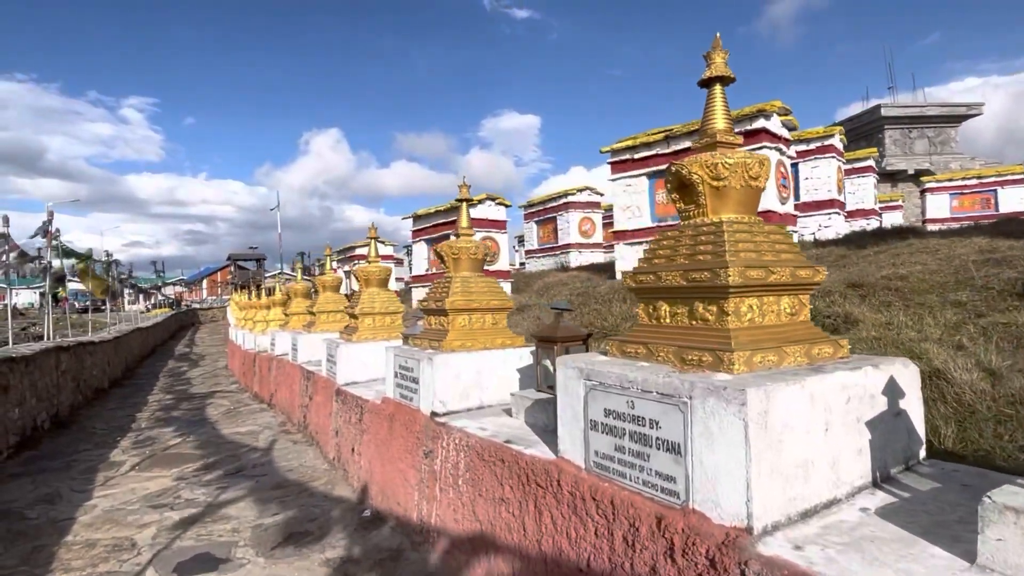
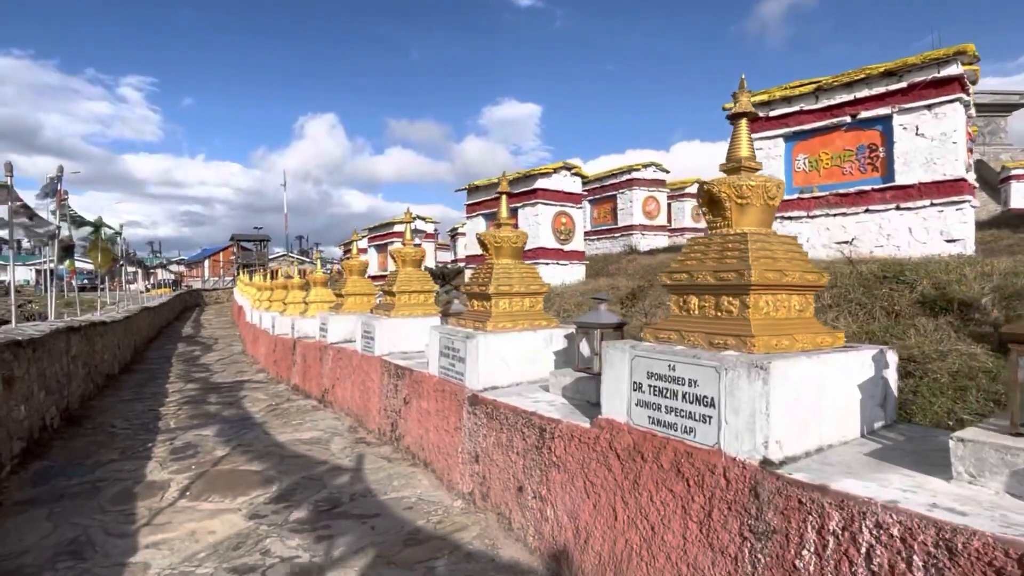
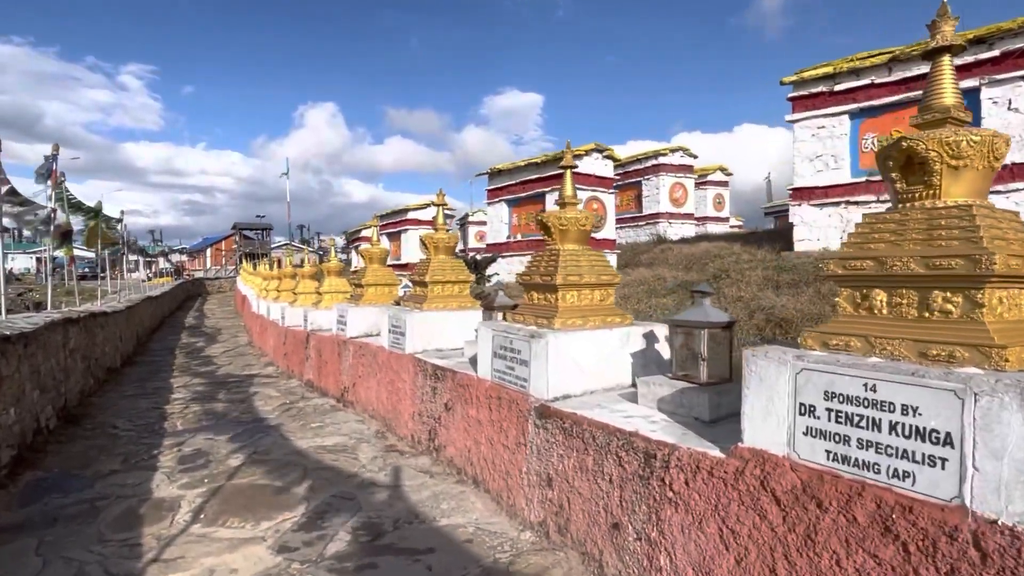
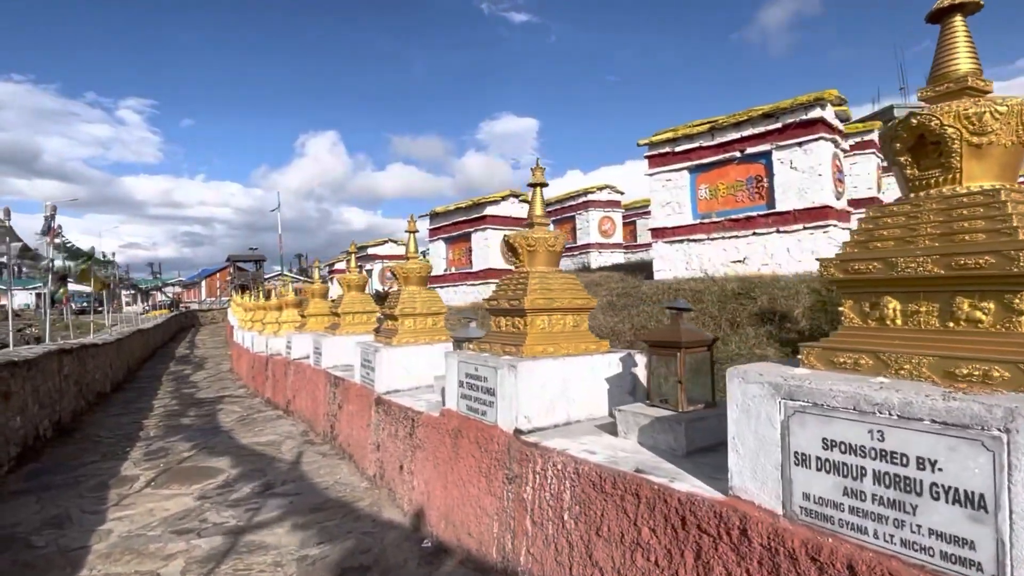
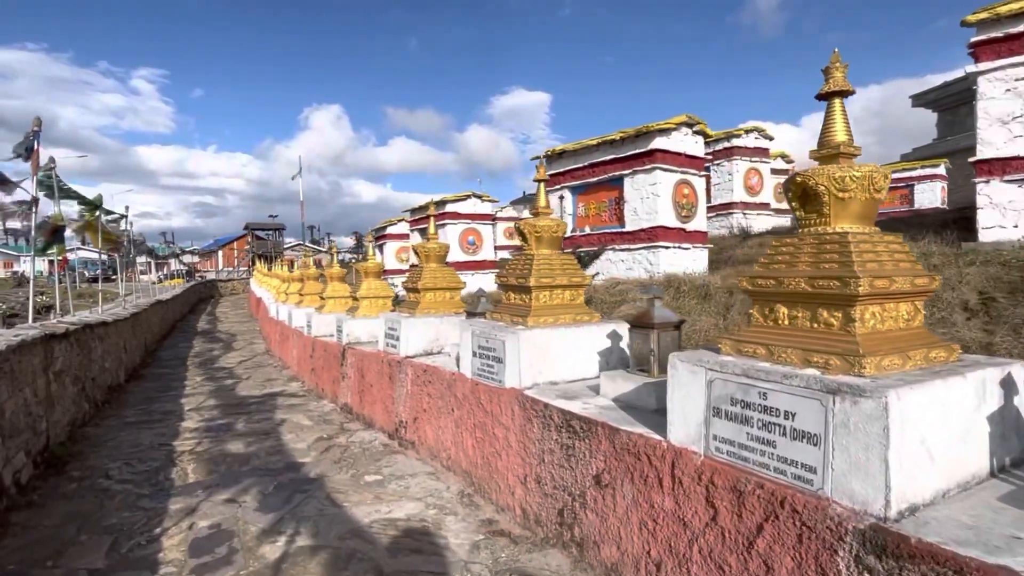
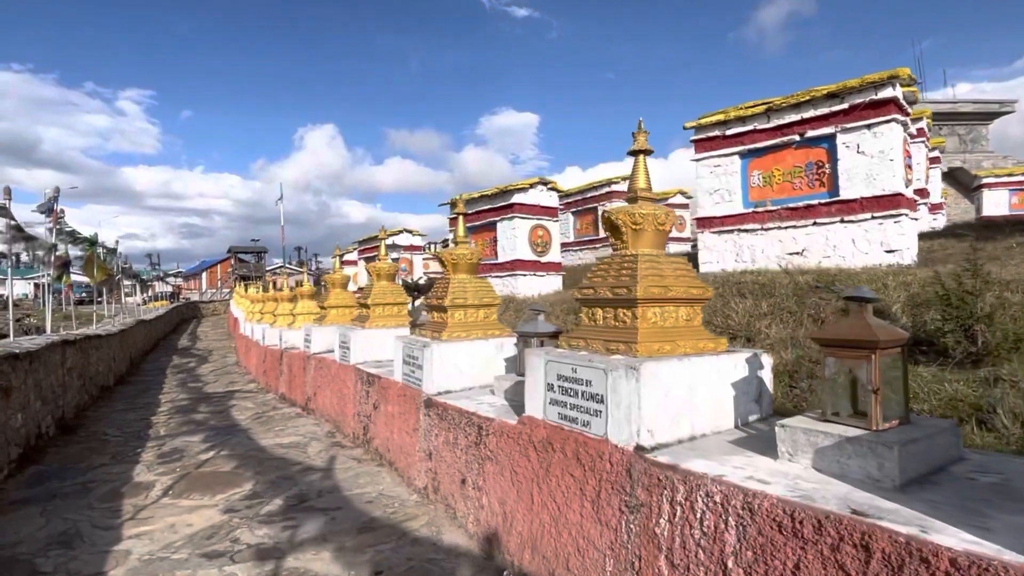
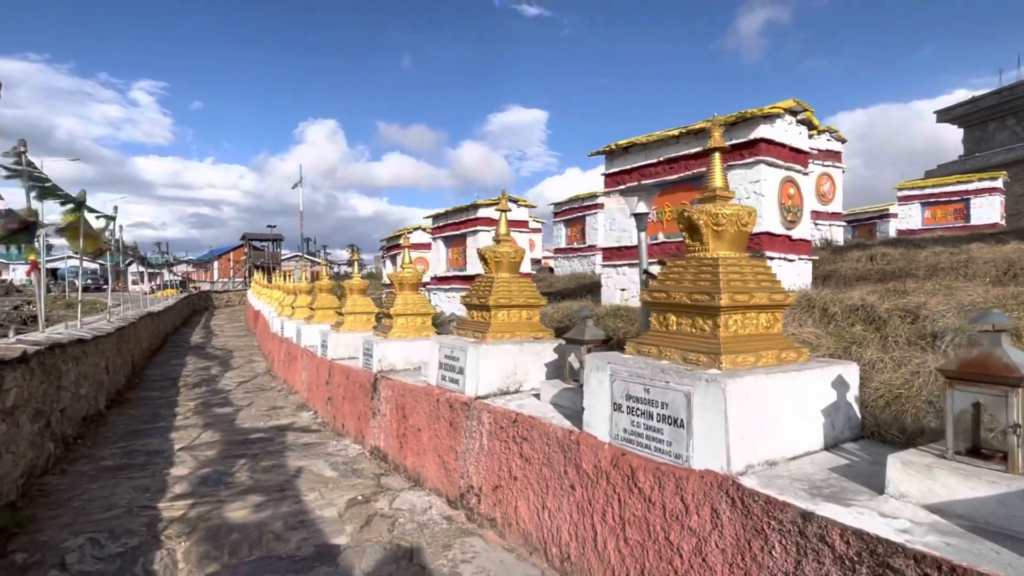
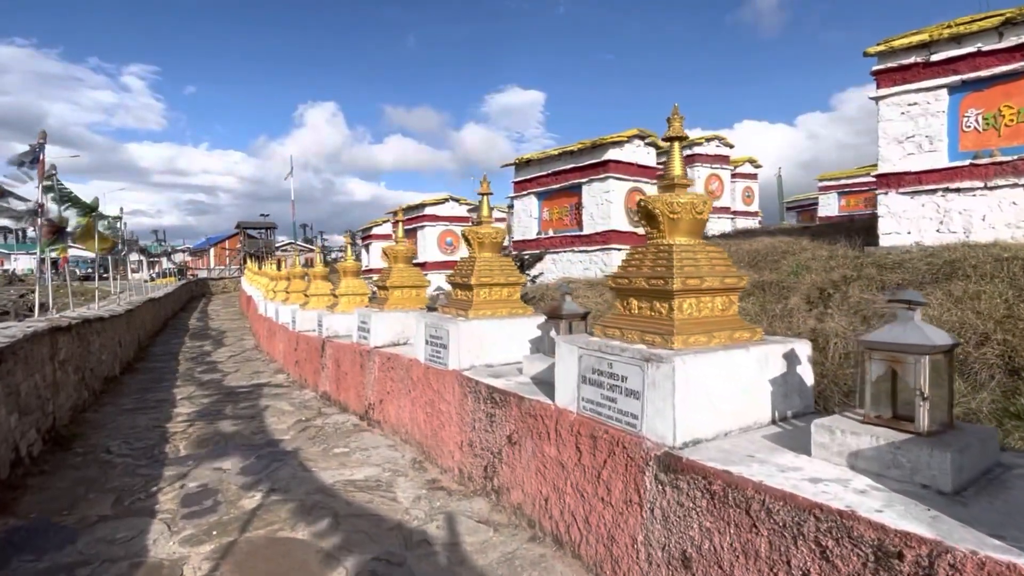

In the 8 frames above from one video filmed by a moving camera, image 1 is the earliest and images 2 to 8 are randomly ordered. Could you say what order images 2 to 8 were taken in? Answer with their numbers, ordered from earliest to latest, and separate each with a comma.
4, 6, 2, 3, 8, 5, 7
